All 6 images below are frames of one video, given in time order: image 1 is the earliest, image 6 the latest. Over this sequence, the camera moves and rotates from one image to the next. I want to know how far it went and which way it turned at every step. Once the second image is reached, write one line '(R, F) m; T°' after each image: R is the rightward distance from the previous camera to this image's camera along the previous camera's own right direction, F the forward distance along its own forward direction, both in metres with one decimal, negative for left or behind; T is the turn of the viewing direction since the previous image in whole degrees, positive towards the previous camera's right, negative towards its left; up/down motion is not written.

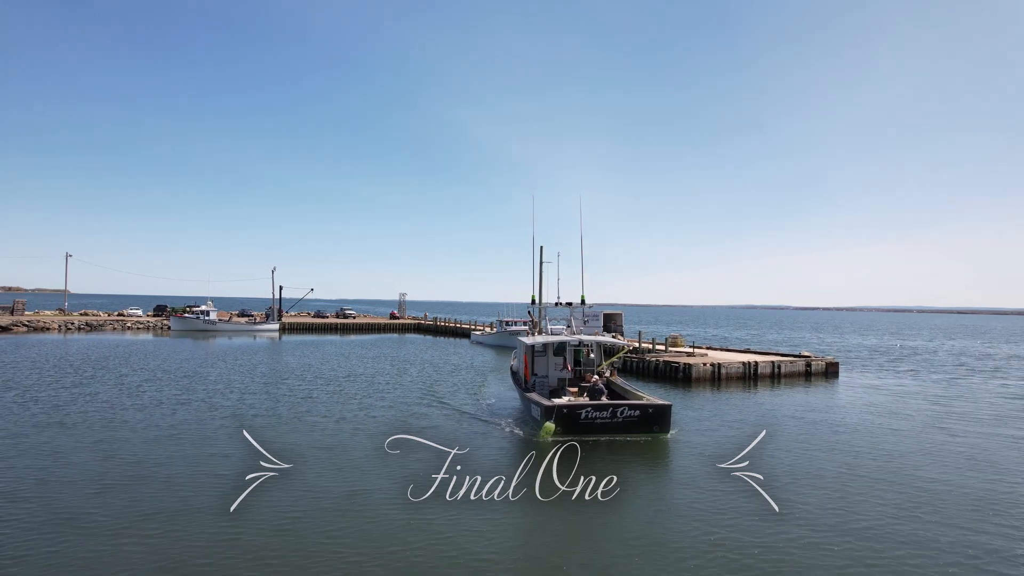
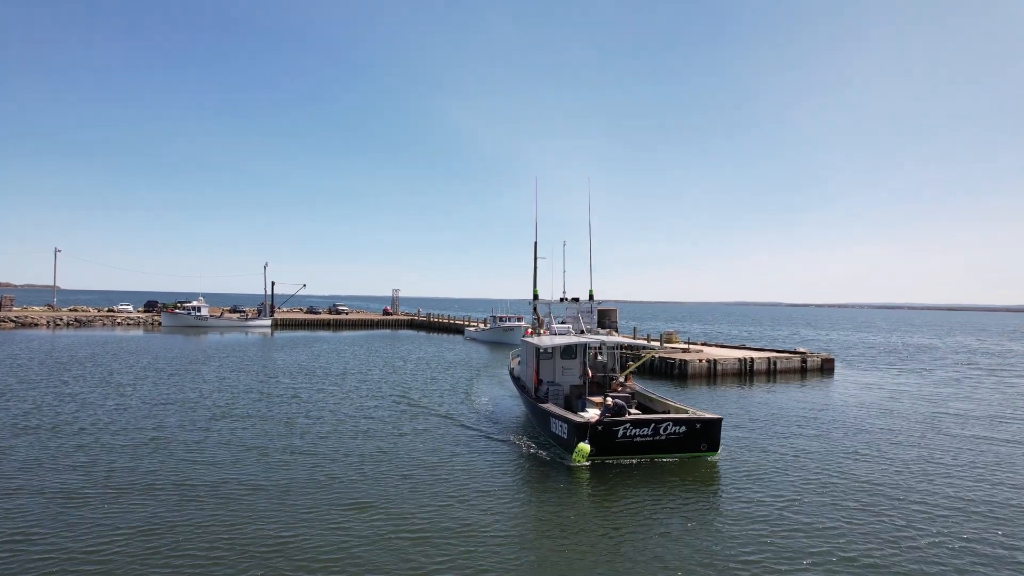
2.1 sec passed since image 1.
(-0.4, +0.8) m; +1°
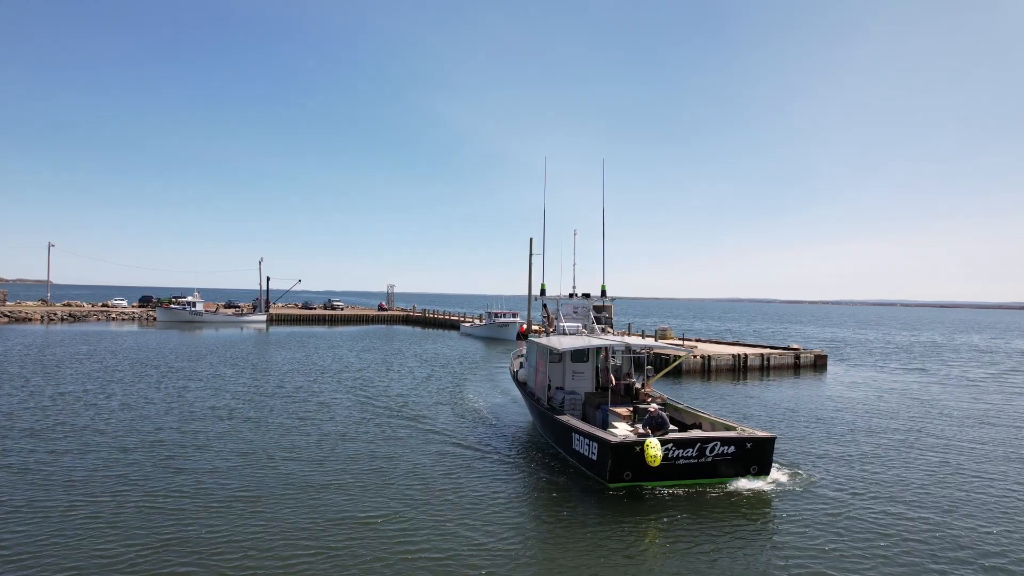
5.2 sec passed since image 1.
(-0.3, +0.5) m; 0°
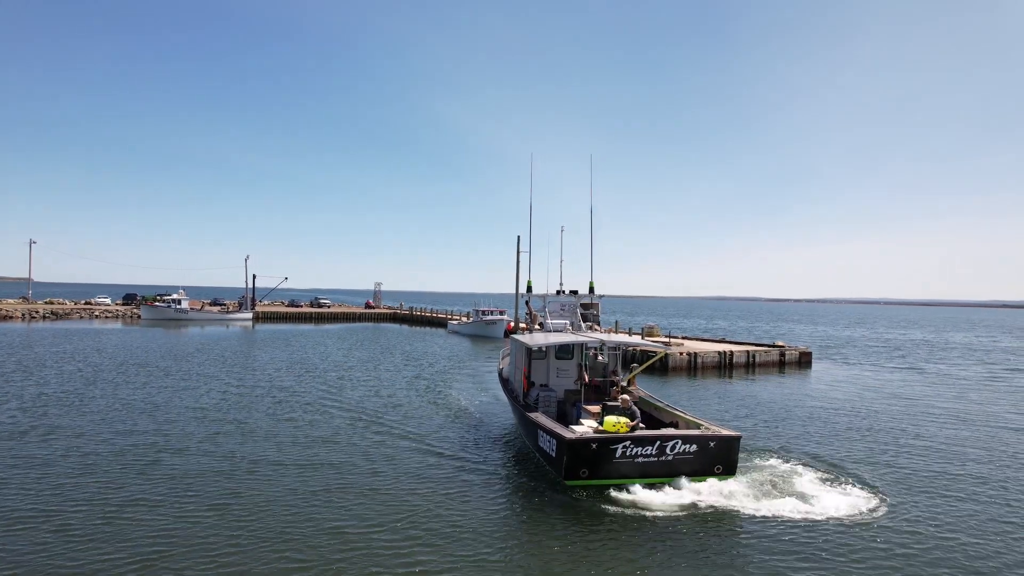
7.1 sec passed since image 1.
(+0.2, 0.0) m; +1°
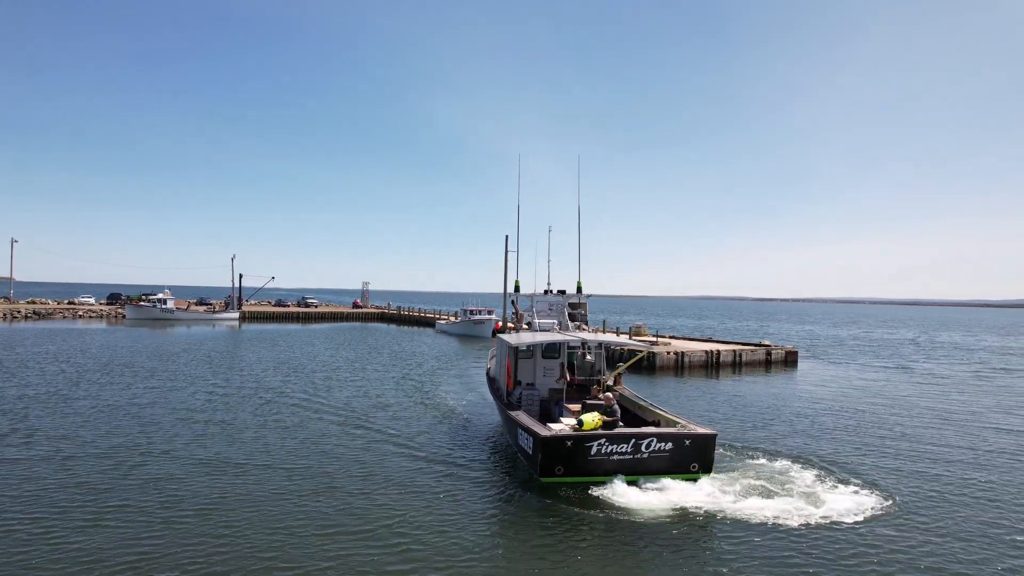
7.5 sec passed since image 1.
(+0.1, 0.0) m; +1°
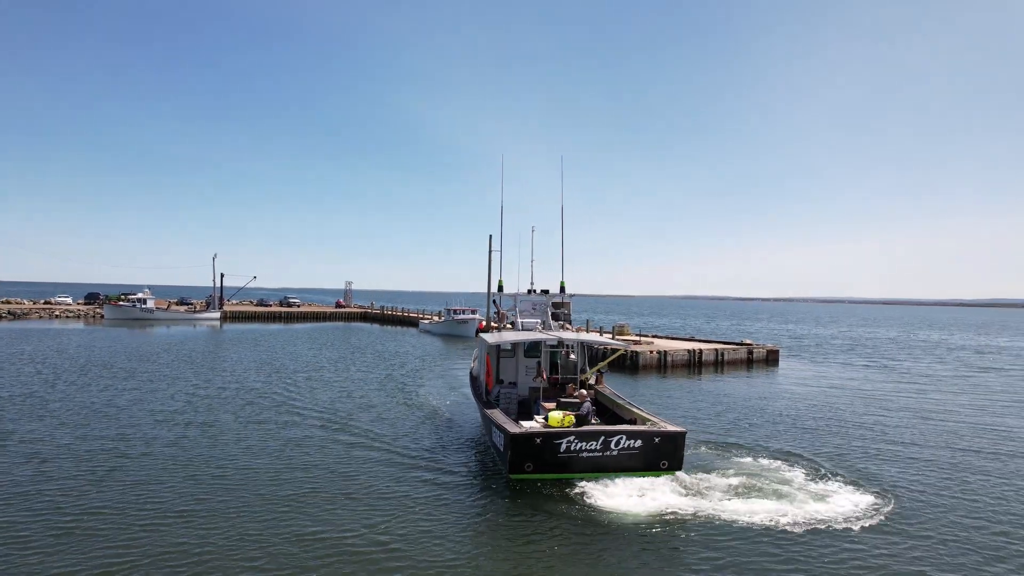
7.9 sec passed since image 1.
(+0.1, 0.0) m; +2°
